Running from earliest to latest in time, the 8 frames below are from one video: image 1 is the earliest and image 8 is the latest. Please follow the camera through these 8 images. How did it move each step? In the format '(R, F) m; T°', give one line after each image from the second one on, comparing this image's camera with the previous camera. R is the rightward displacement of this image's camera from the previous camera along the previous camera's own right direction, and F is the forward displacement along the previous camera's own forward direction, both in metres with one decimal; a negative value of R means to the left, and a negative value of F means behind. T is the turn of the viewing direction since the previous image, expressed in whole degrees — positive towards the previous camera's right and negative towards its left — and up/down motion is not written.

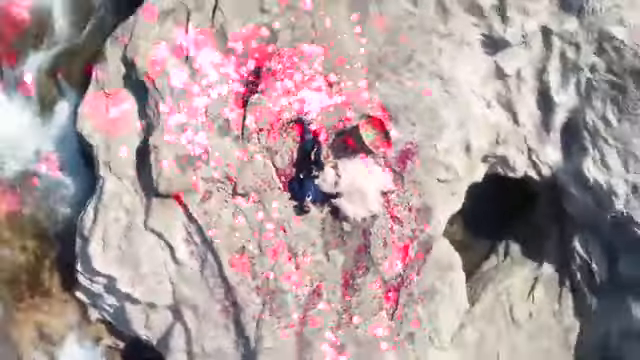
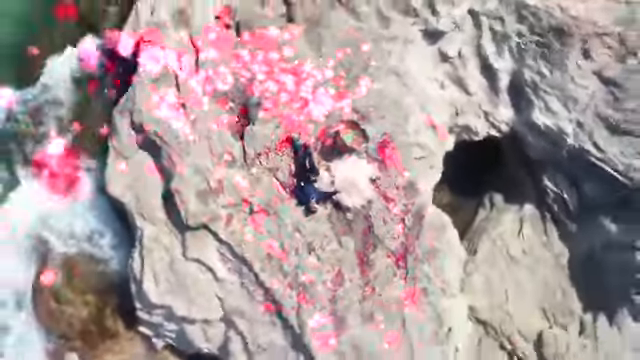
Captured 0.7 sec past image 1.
(0.0, -0.2) m; -1°
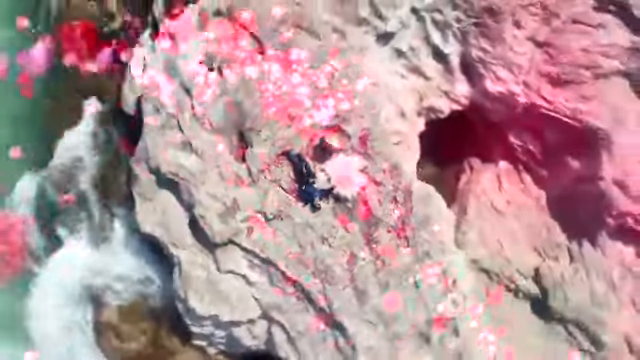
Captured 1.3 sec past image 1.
(0.0, -0.2) m; 0°
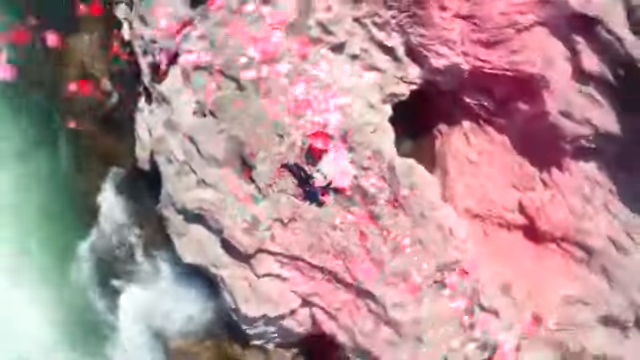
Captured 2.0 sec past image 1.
(0.0, -0.3) m; 0°
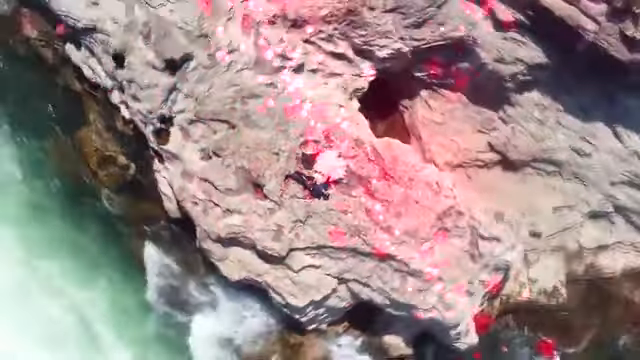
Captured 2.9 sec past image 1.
(0.0, -0.3) m; 0°
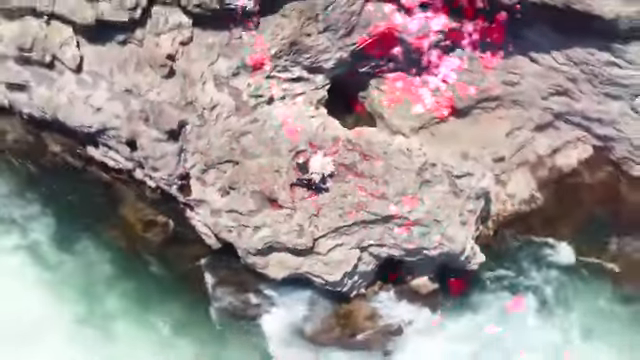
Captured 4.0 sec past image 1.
(0.0, -0.5) m; 0°
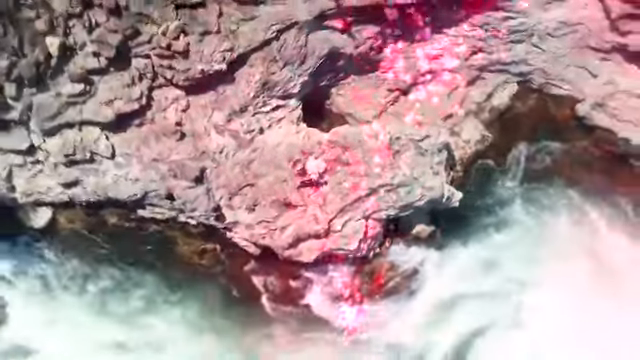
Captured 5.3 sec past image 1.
(0.0, -0.7) m; 0°
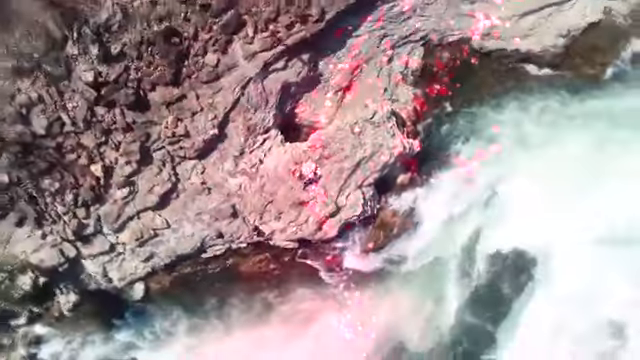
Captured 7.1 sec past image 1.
(0.0, -1.0) m; 0°
